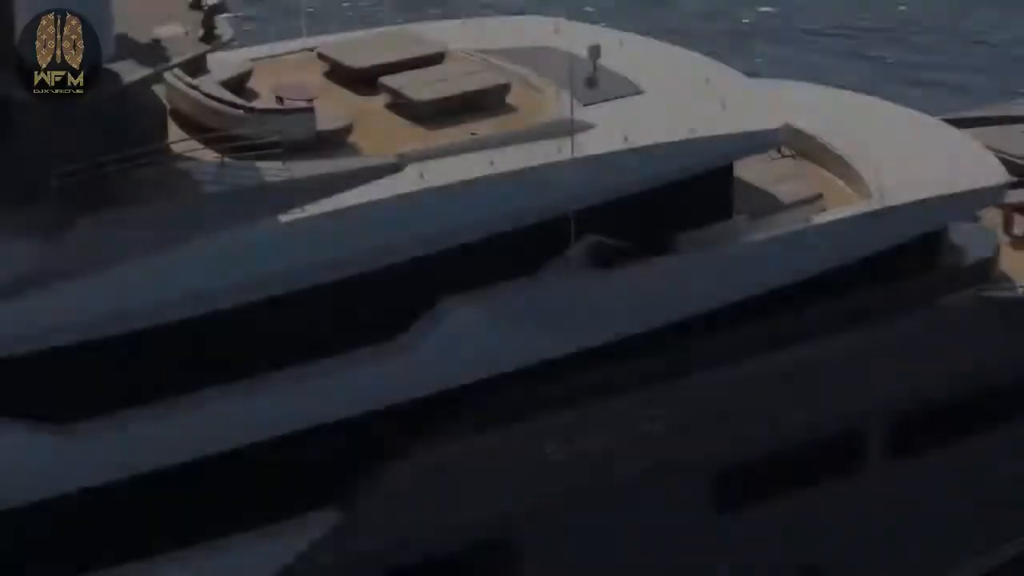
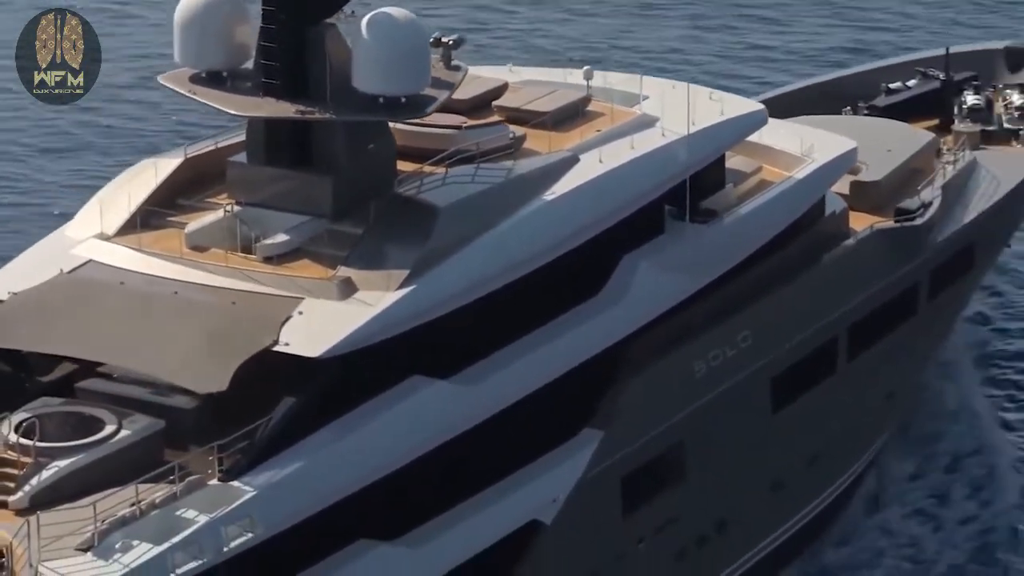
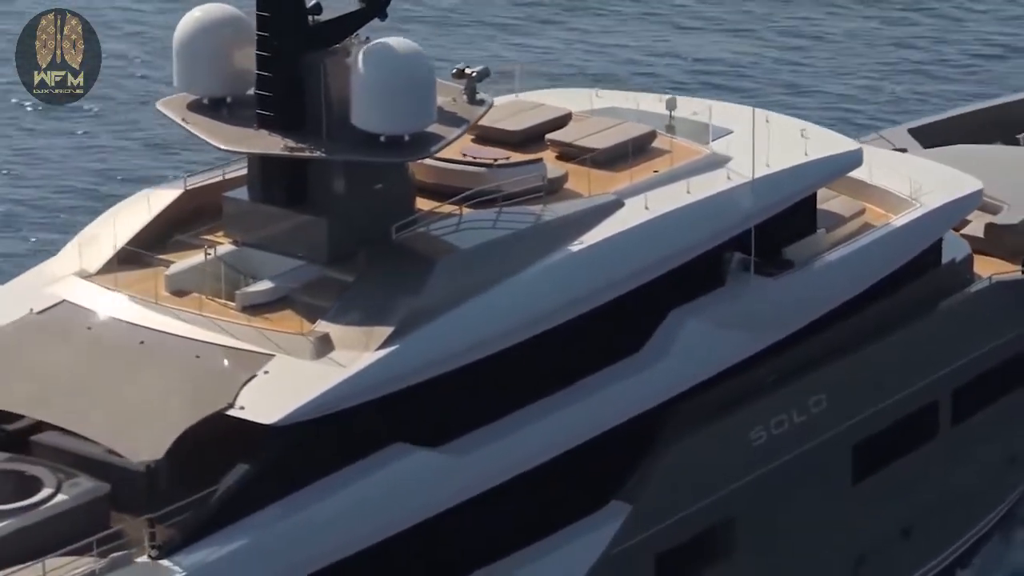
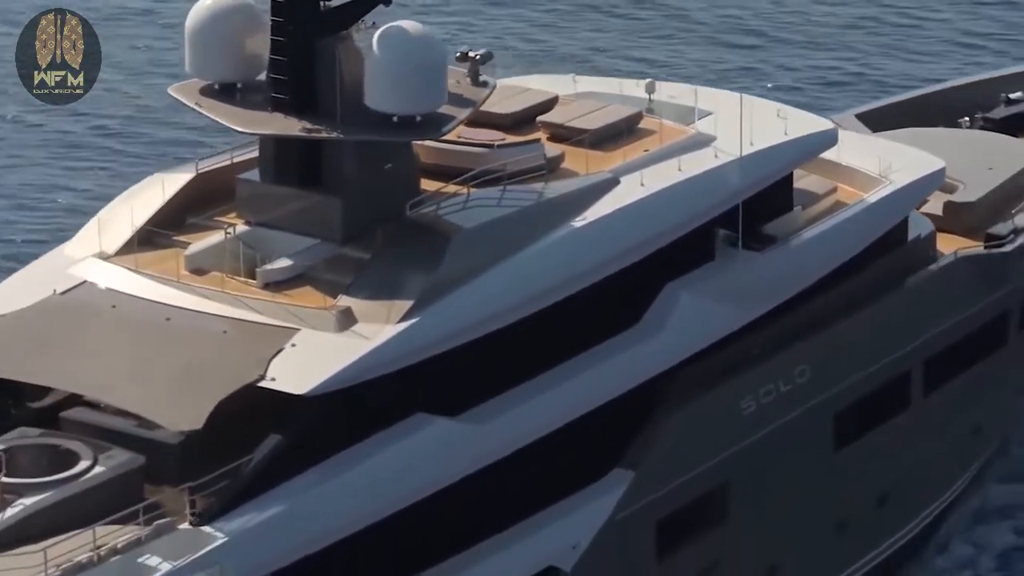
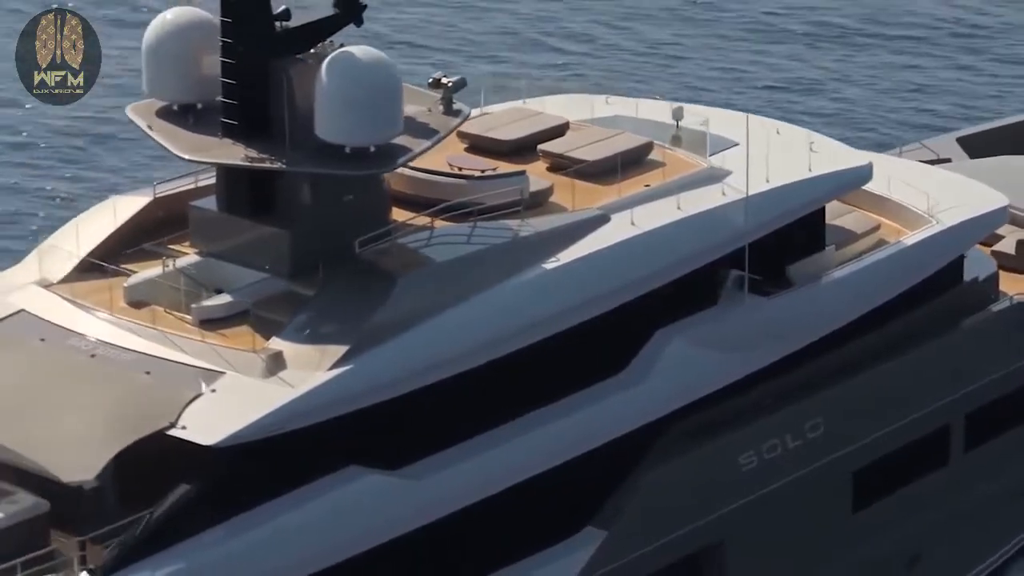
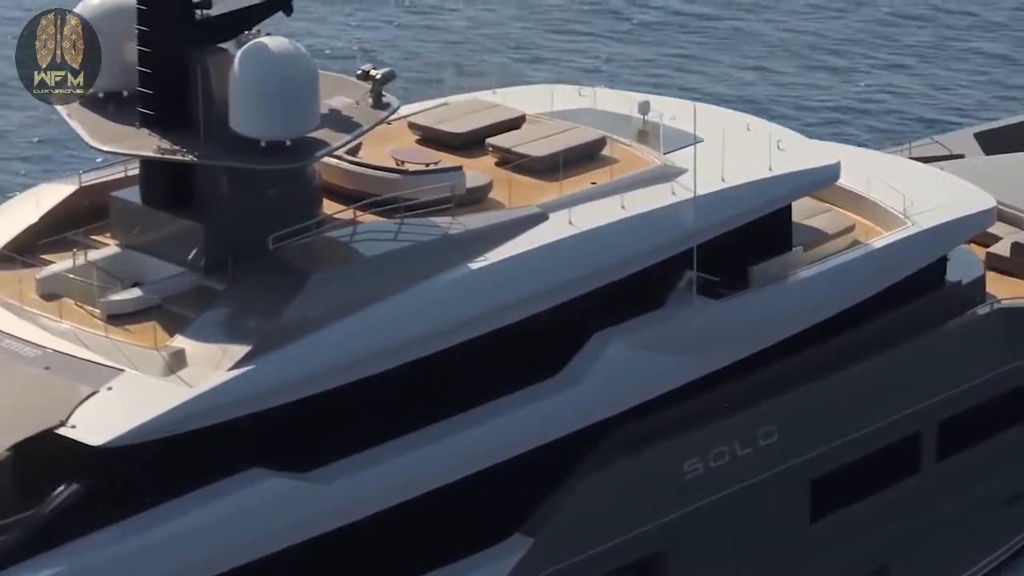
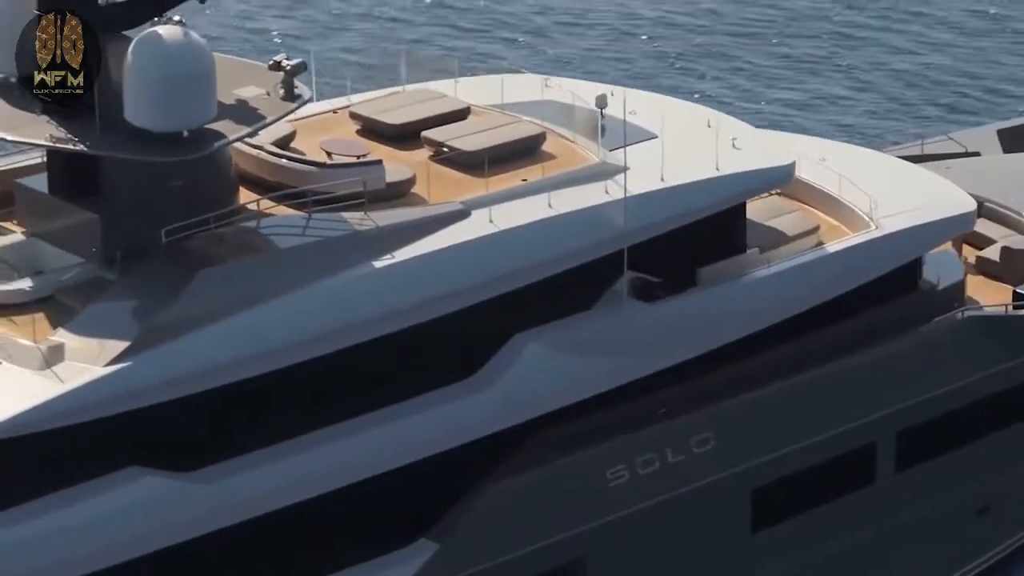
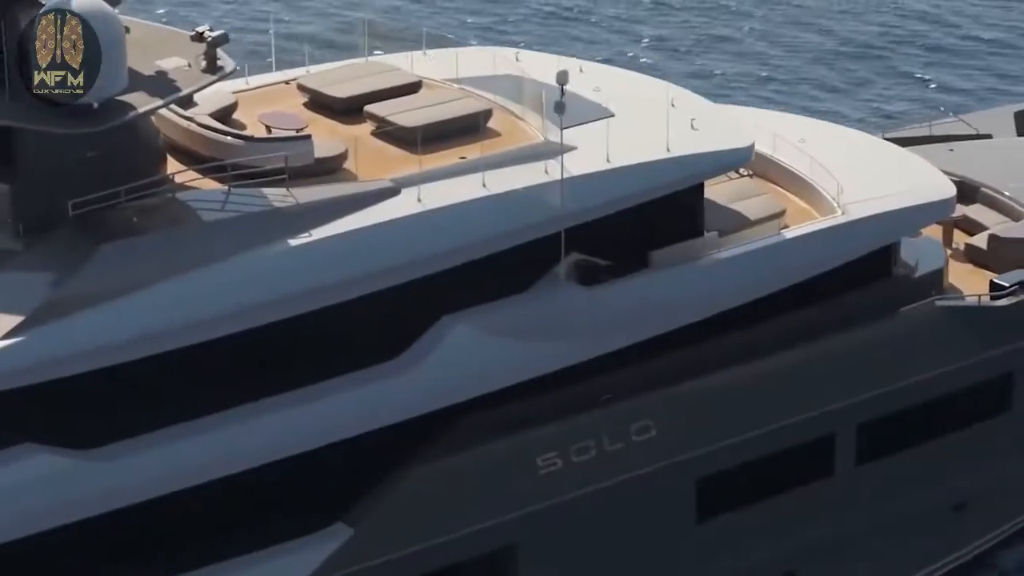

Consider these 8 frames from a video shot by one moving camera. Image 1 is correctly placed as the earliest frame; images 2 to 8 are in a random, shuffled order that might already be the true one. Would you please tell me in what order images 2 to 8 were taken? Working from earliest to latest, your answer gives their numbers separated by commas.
8, 7, 6, 5, 3, 4, 2
